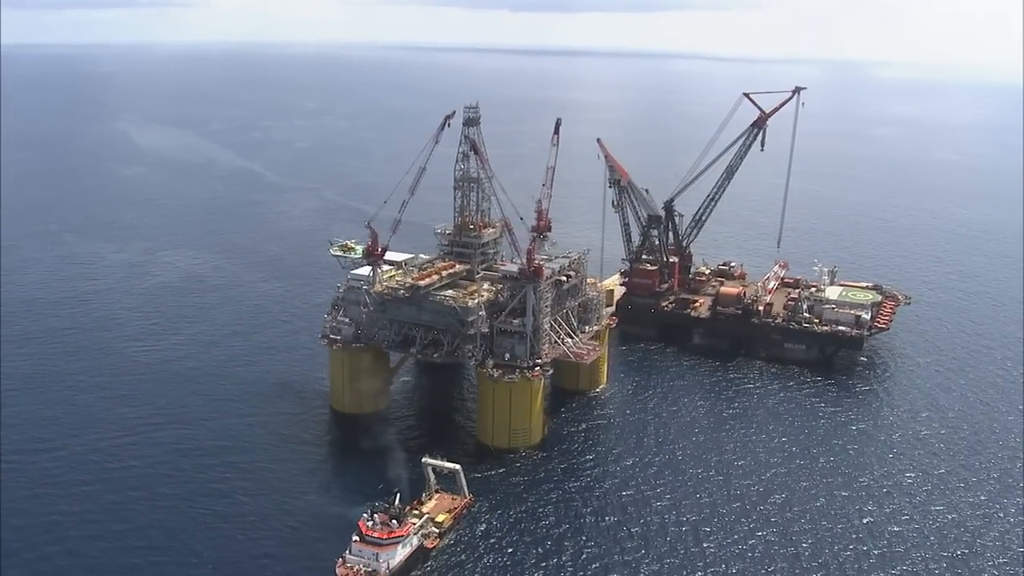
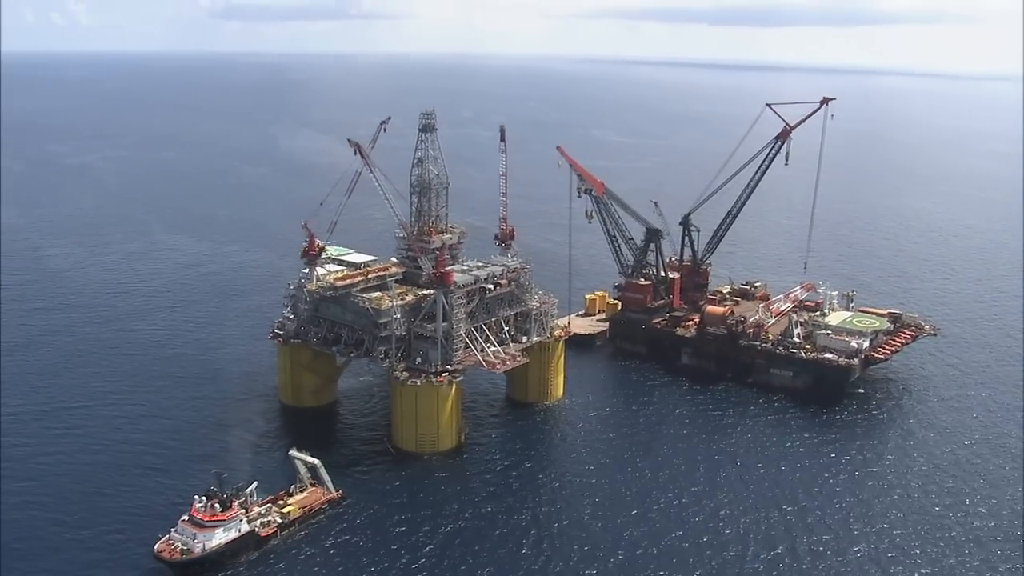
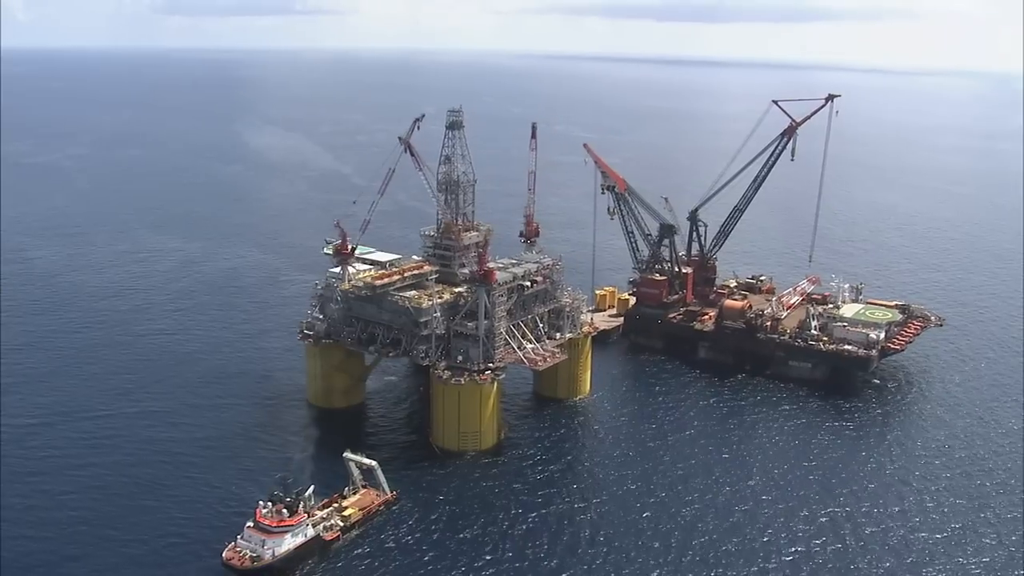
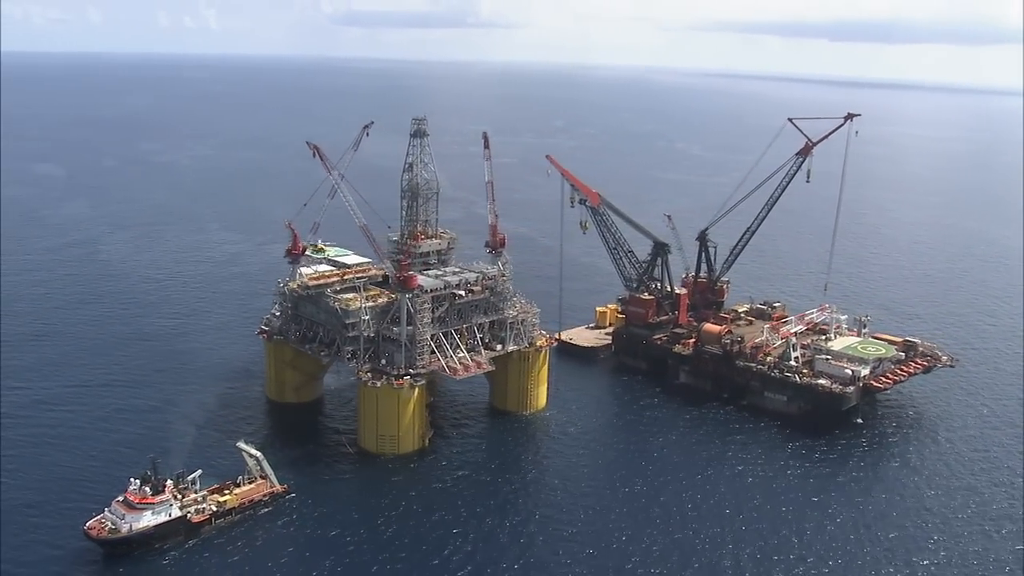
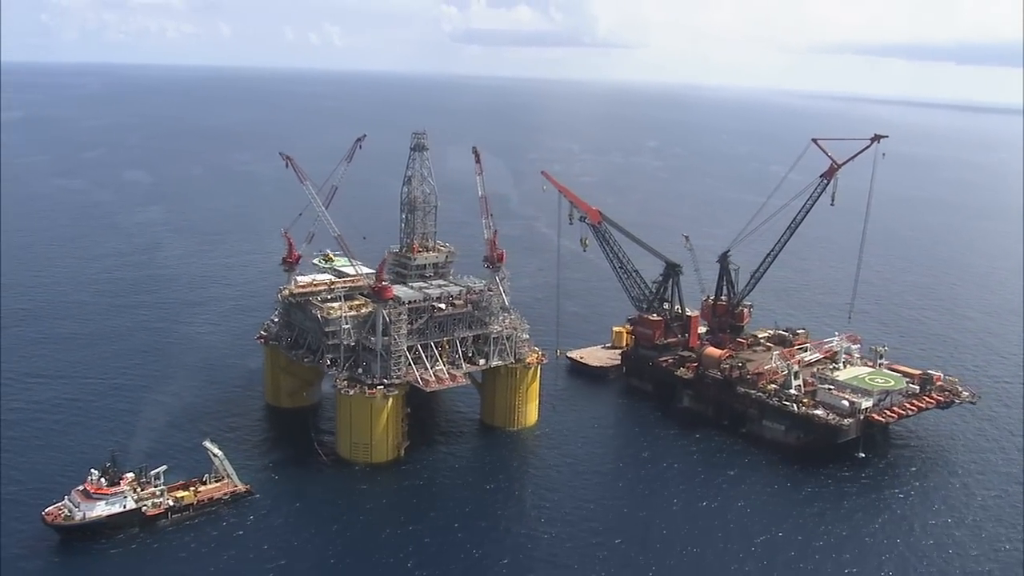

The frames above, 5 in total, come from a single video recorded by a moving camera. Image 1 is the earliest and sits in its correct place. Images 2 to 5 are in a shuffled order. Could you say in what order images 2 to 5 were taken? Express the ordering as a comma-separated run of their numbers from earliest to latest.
3, 2, 4, 5
